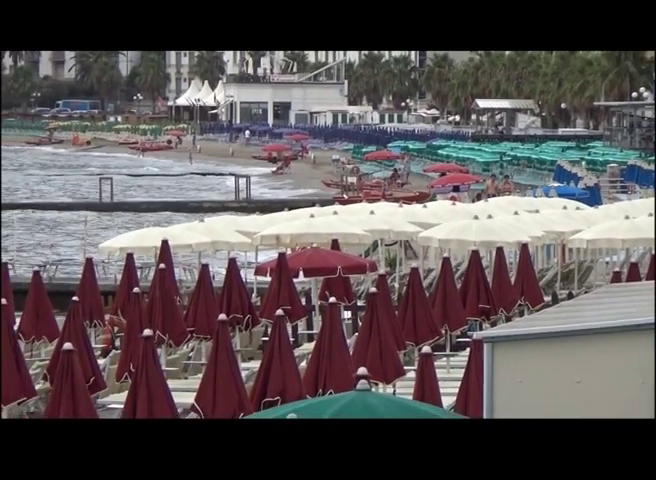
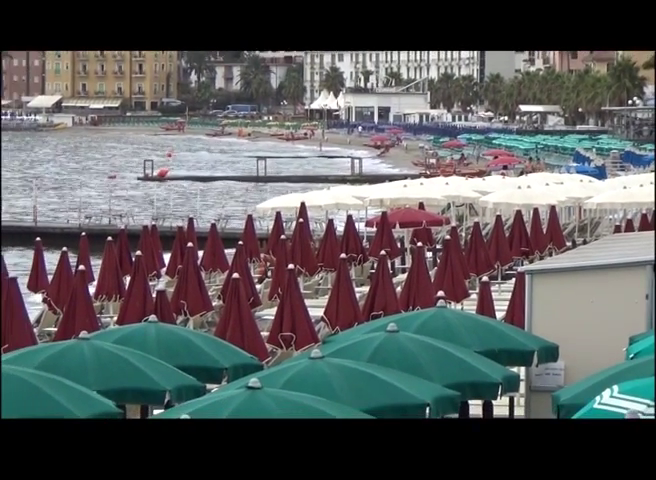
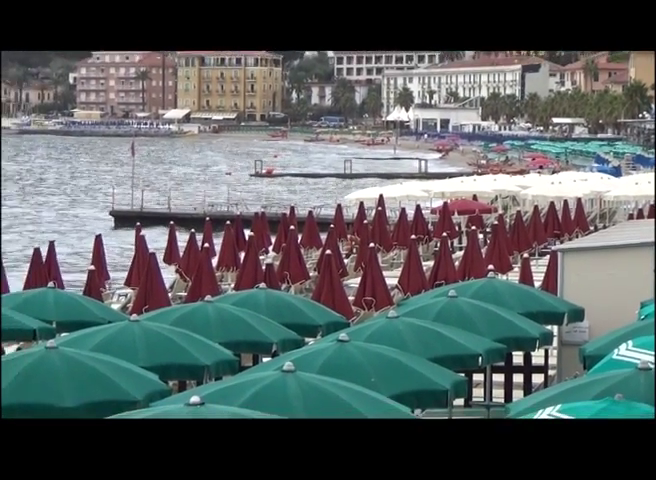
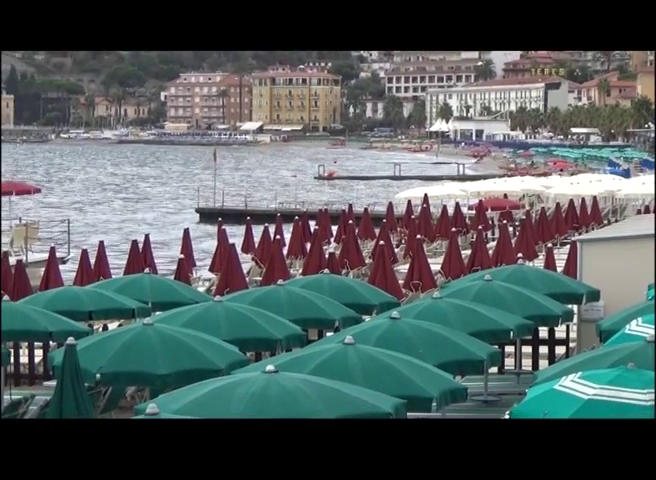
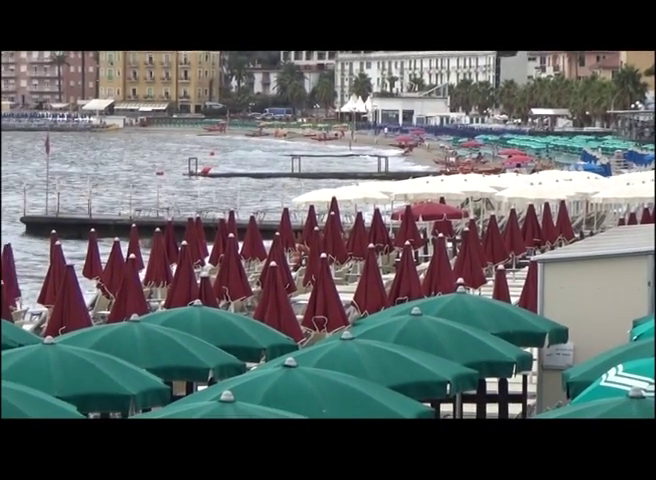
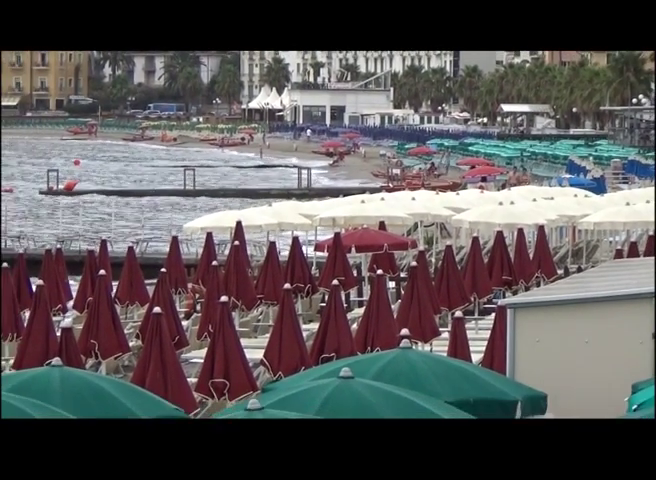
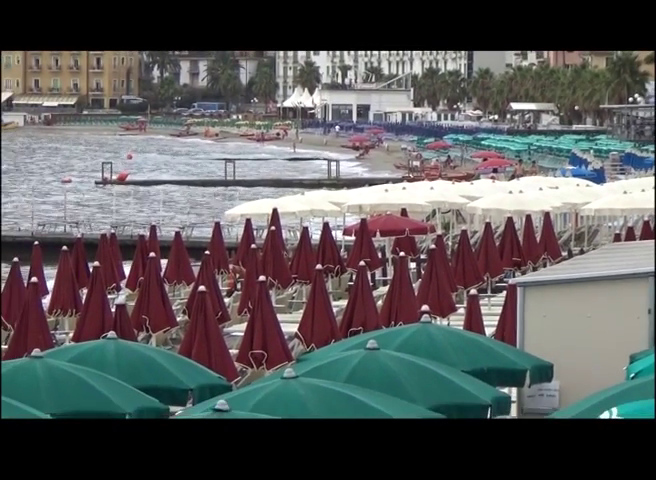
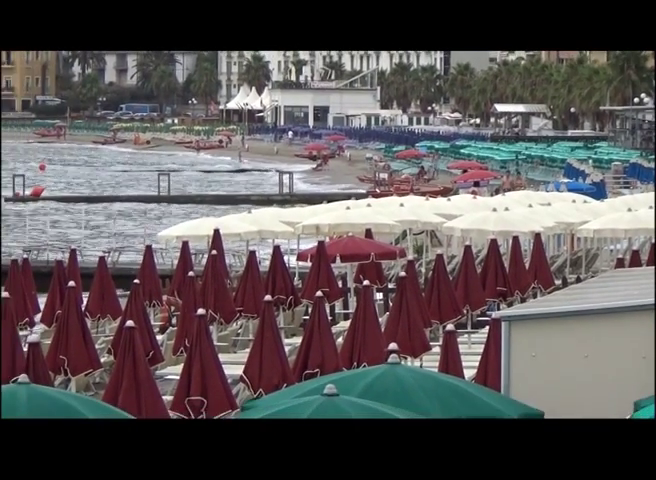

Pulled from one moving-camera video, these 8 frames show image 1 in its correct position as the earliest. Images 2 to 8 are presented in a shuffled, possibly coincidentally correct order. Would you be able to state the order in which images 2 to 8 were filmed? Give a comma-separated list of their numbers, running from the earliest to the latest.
8, 6, 7, 2, 5, 3, 4
